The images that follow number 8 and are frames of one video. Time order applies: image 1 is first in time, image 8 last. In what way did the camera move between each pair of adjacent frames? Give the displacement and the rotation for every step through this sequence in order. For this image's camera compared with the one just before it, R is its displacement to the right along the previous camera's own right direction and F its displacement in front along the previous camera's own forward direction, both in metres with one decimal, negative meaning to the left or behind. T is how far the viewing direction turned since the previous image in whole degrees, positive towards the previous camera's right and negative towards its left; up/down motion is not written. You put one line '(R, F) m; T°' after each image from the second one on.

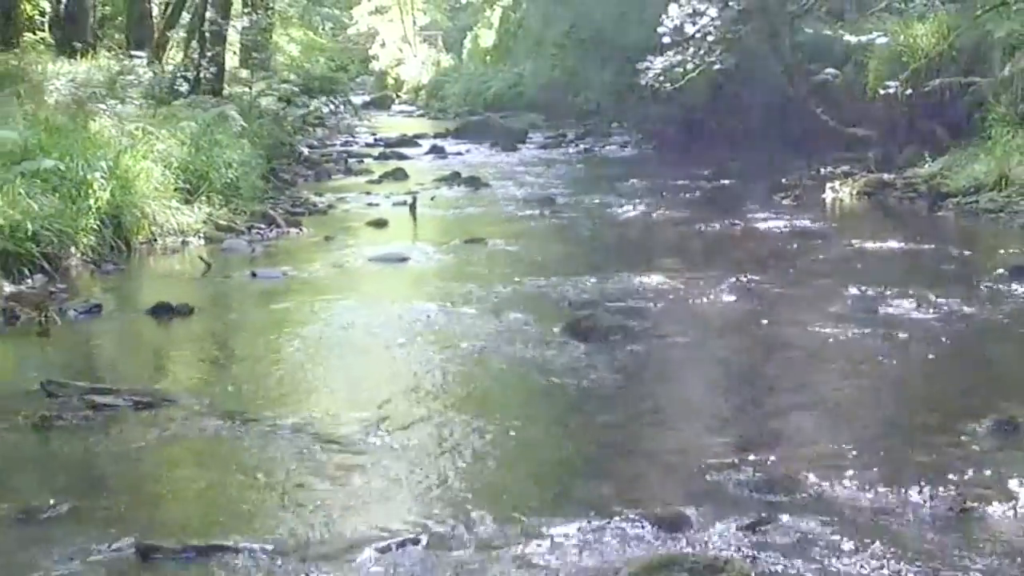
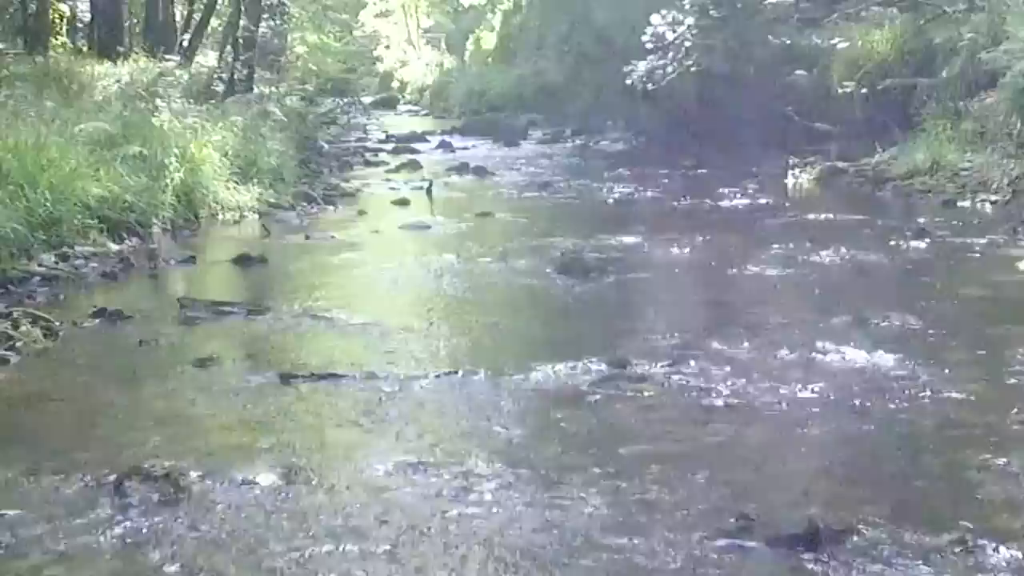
(0.0, -2.7) m; 0°
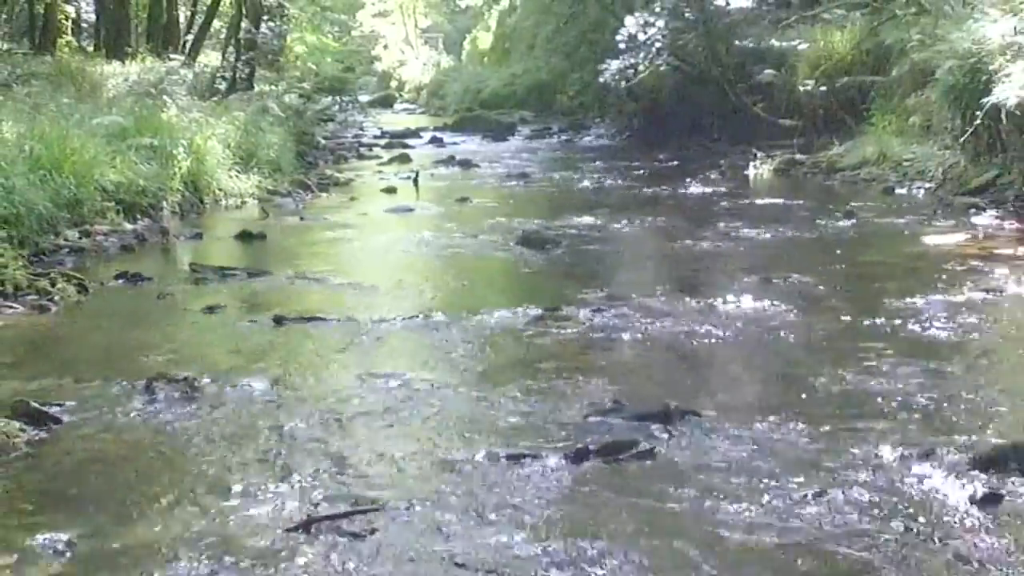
(+0.4, -1.6) m; 0°
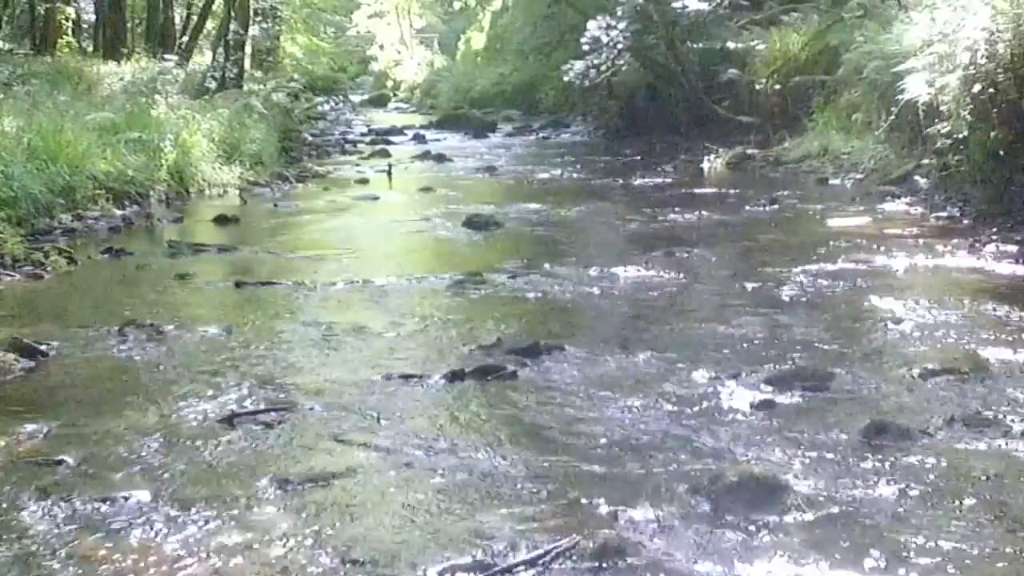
(+0.8, -1.5) m; 0°
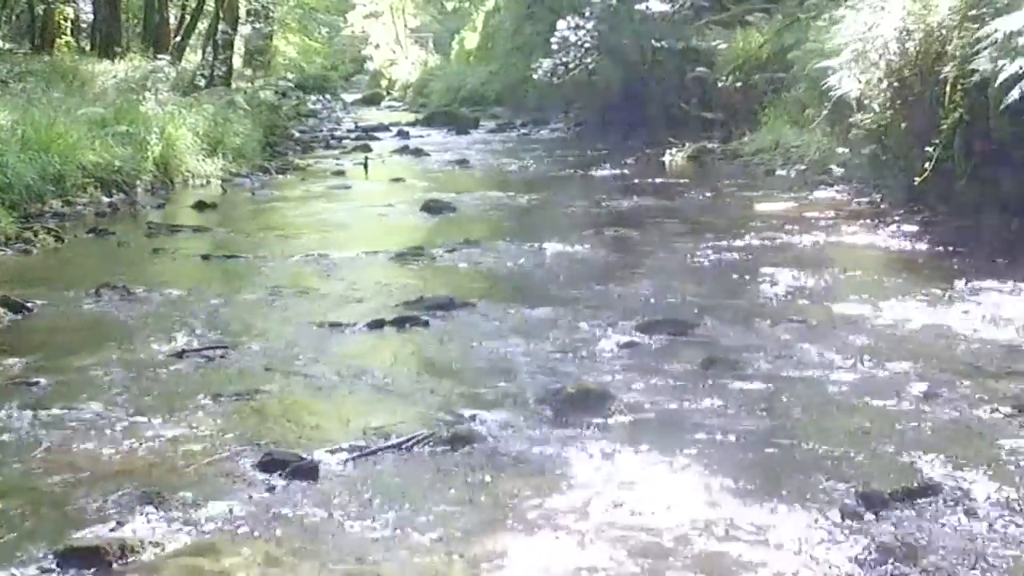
(+0.7, -1.3) m; 0°
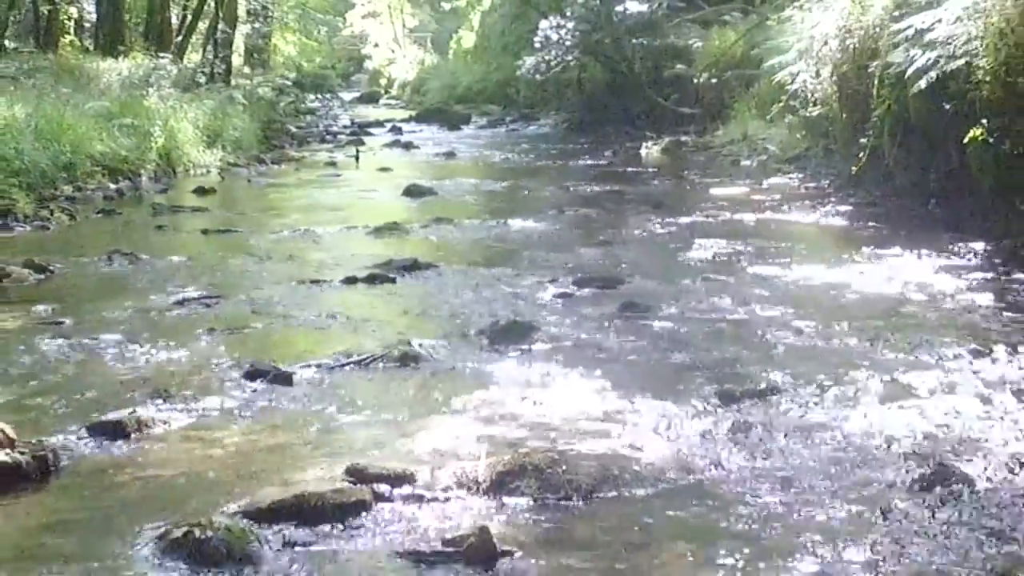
(+0.4, -1.4) m; 0°
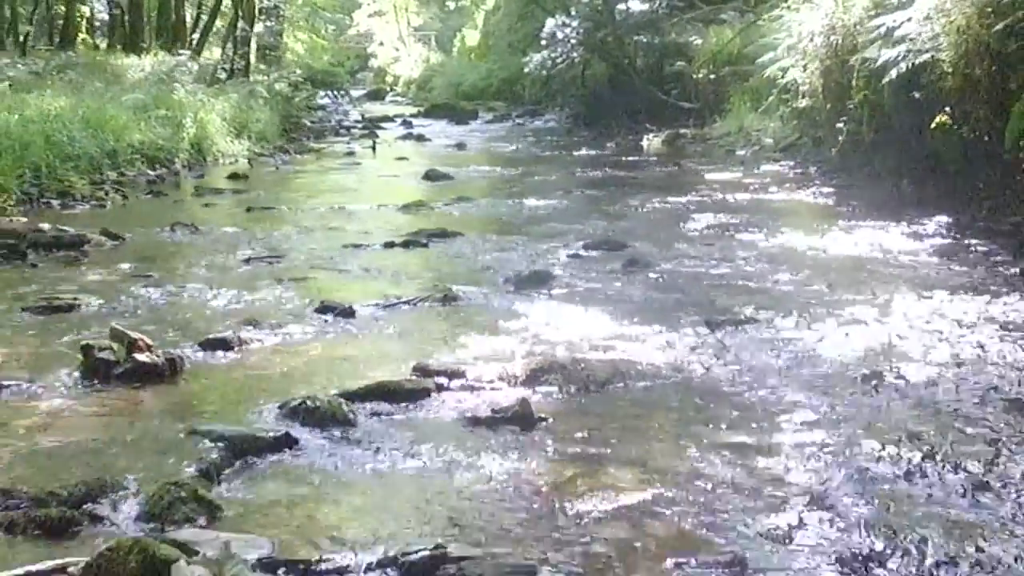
(-0.2, -1.5) m; 0°
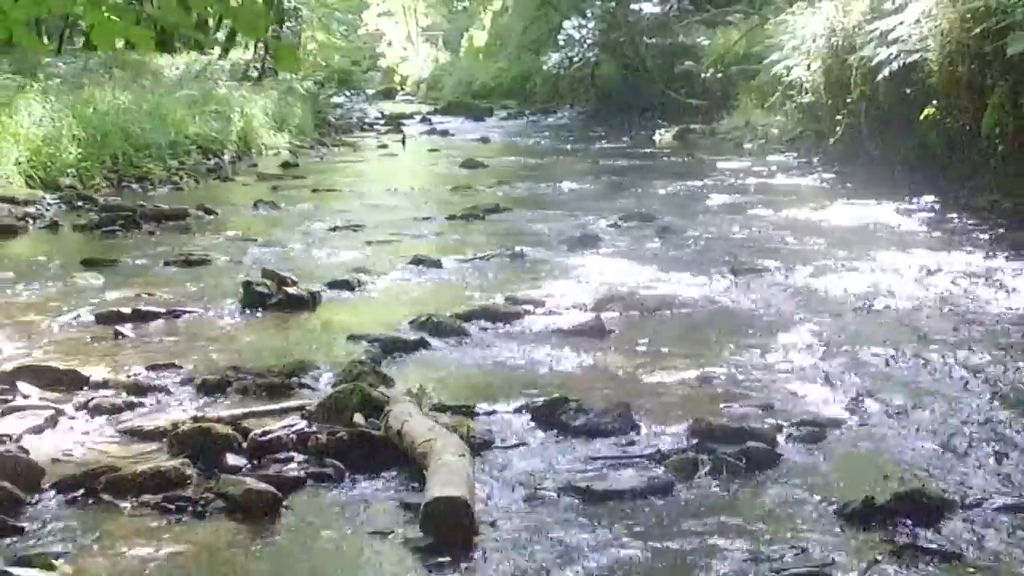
(-0.6, -1.8) m; 0°
